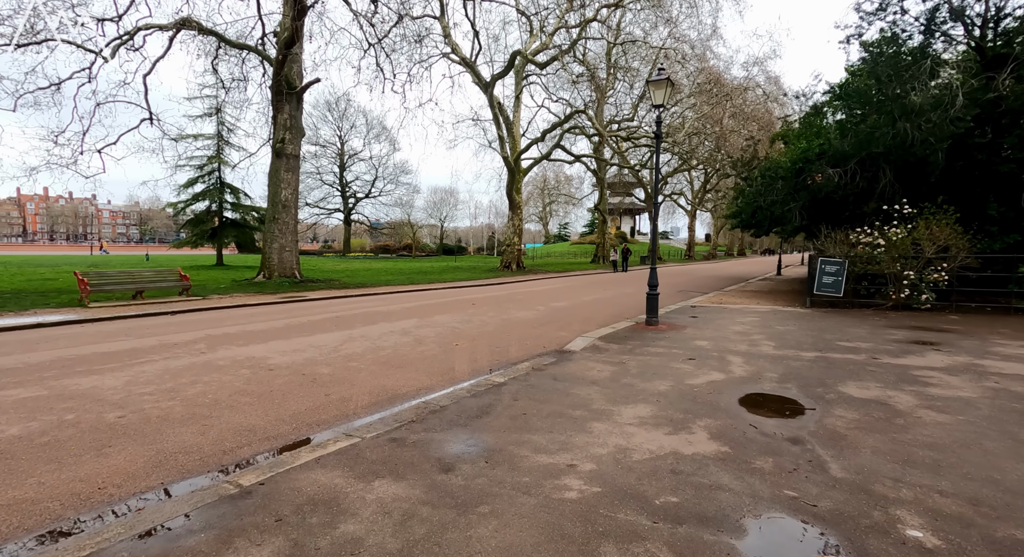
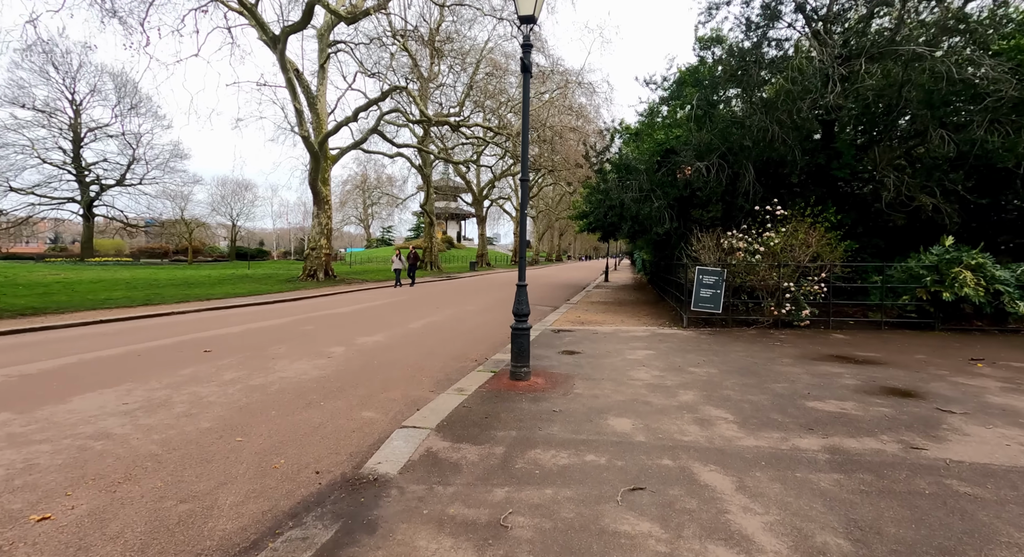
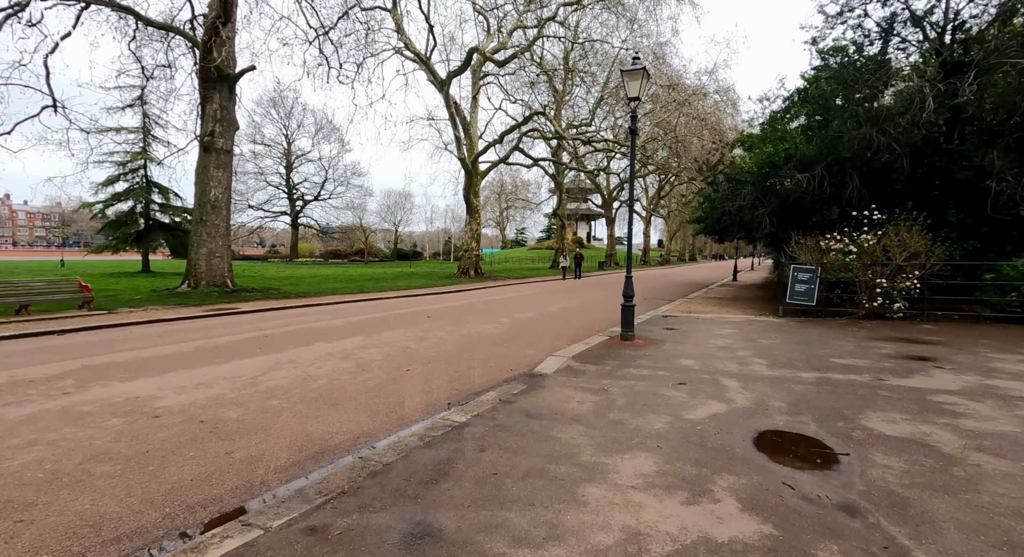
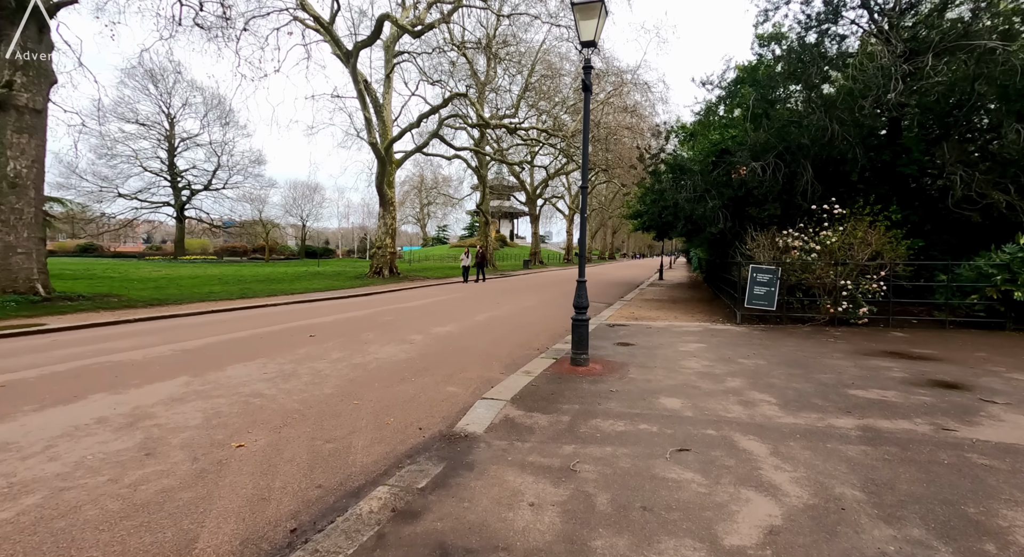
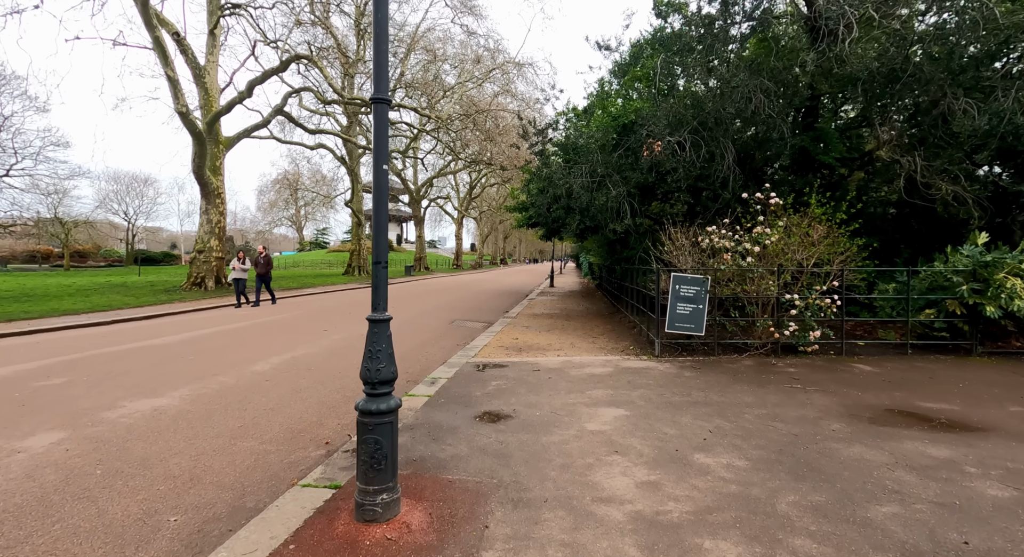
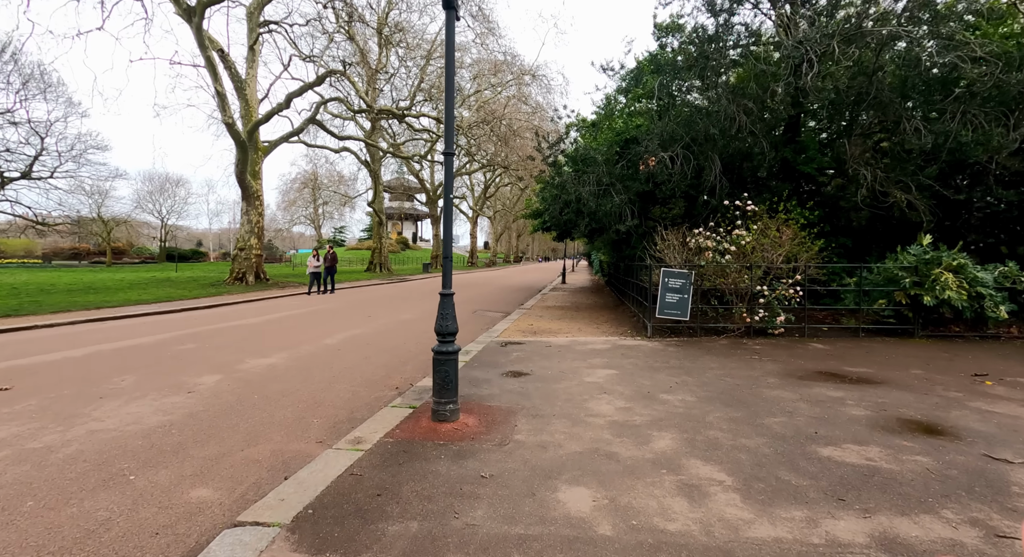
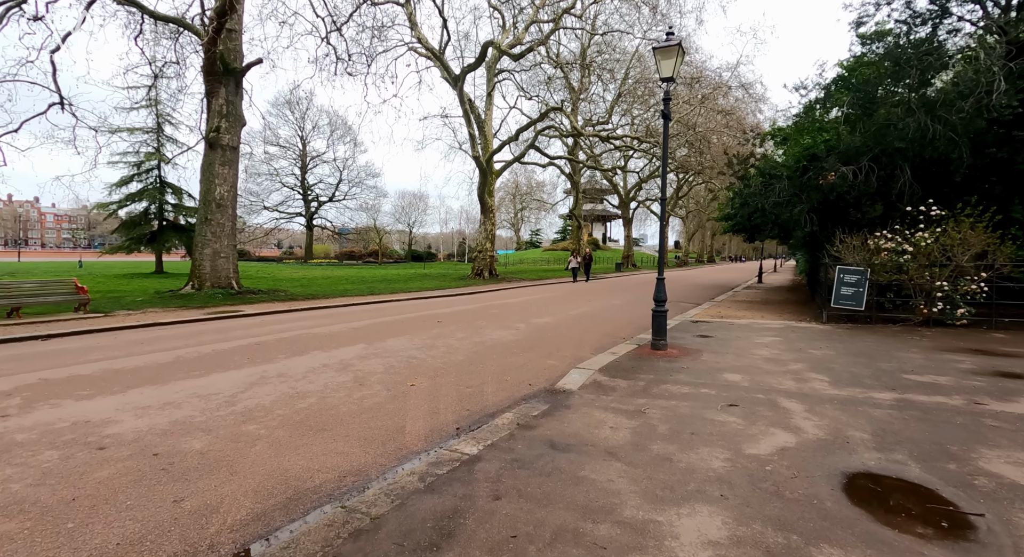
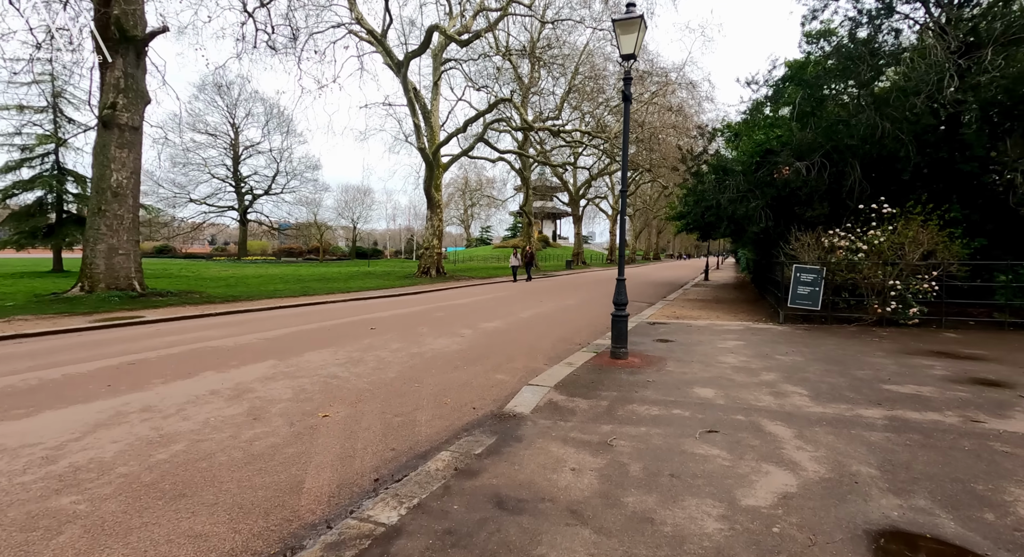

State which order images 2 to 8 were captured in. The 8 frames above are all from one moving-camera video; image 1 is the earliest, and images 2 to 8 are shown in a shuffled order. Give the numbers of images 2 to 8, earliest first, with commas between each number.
3, 7, 8, 4, 2, 6, 5
